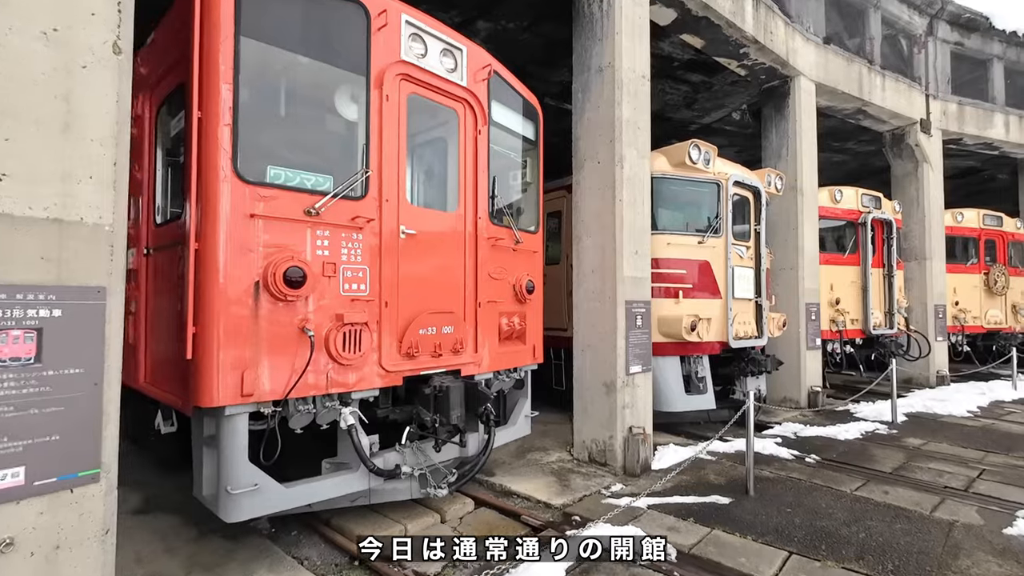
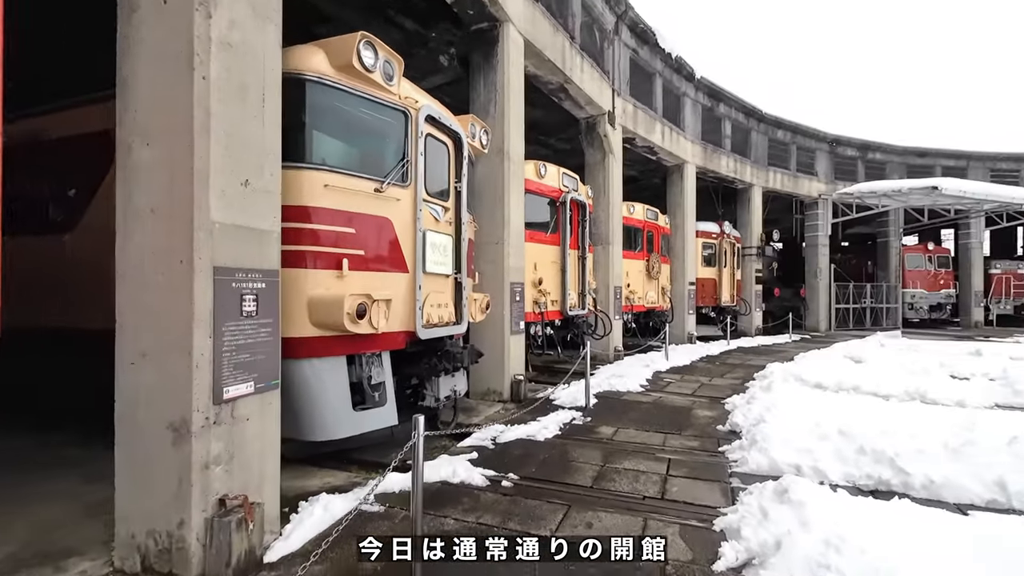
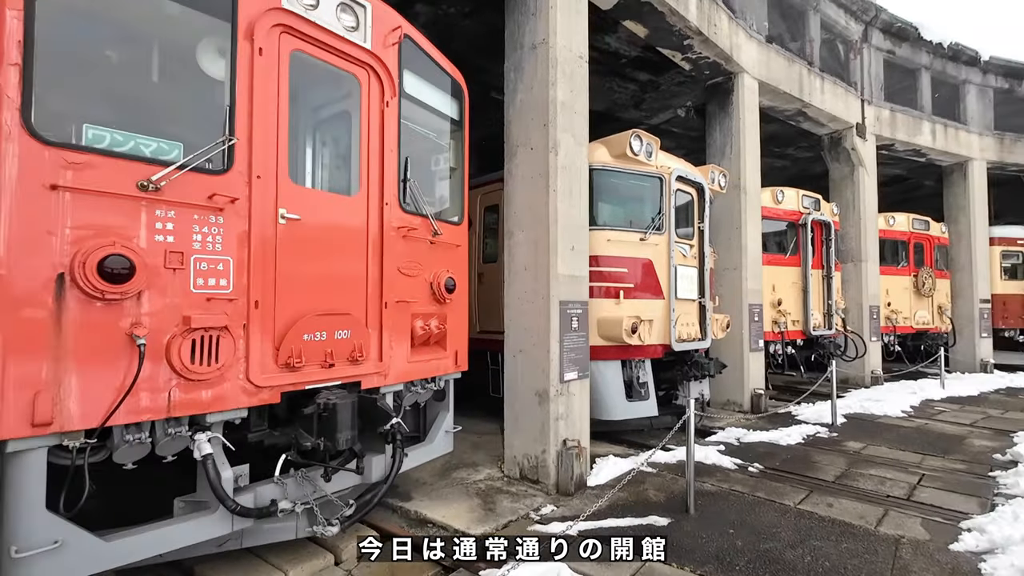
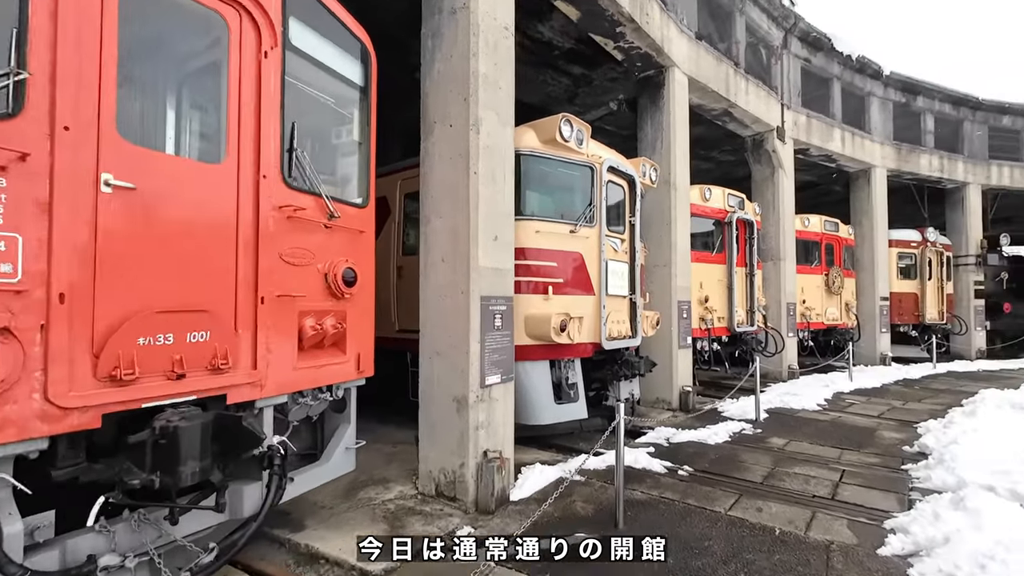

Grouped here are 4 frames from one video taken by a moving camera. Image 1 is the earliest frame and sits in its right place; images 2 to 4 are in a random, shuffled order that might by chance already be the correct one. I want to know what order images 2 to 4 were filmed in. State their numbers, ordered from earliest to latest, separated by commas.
3, 4, 2
